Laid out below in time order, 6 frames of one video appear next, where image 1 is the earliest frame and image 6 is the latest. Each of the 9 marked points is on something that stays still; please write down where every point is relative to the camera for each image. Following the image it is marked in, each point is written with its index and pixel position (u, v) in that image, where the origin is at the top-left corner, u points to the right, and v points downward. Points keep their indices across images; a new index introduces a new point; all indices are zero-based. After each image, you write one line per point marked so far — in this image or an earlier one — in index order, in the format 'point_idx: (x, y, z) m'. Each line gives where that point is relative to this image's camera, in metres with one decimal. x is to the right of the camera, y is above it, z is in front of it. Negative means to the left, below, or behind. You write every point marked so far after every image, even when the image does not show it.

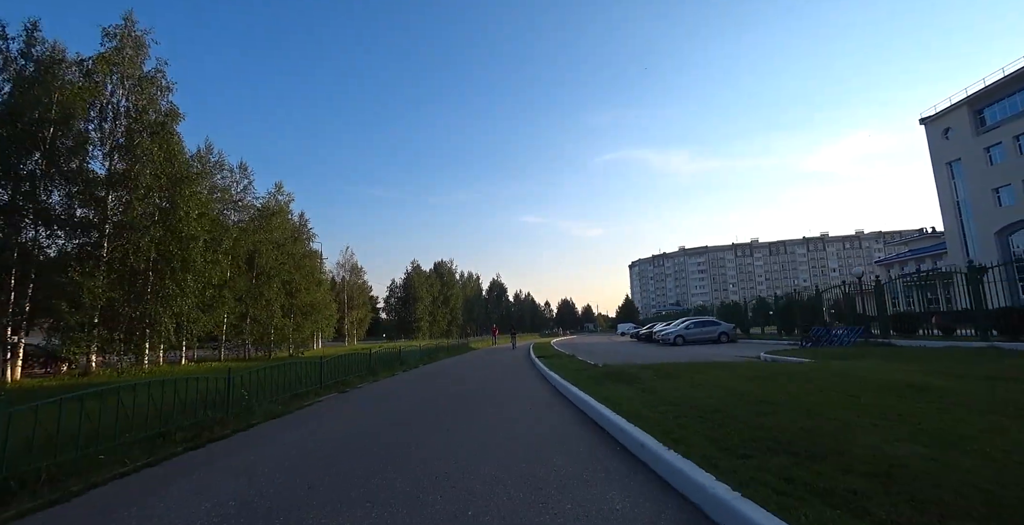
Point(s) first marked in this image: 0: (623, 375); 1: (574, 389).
0: (+2.5, -2.6, +11.5) m
1: (+1.6, -3.5, +13.7) m
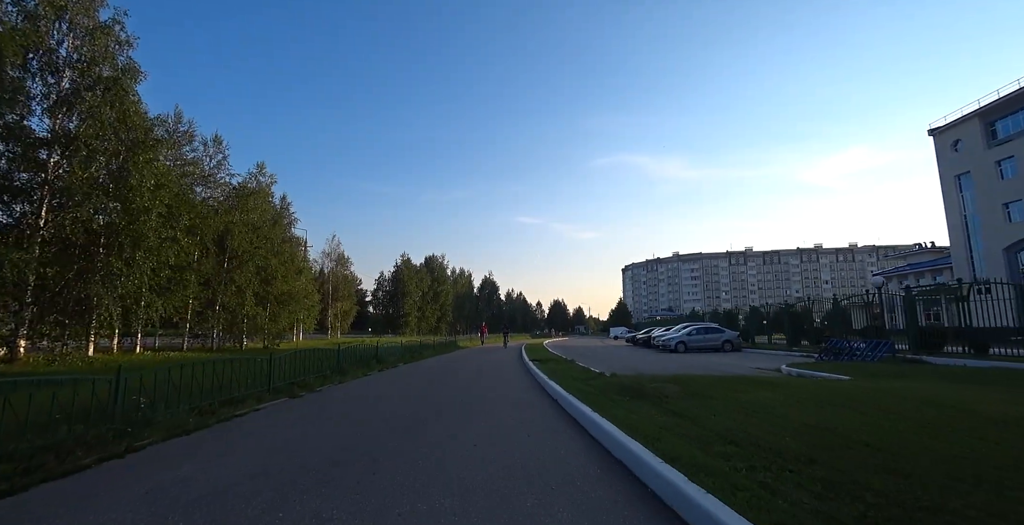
0: (+2.3, -2.4, +9.4) m
1: (+1.4, -3.2, +11.6) m
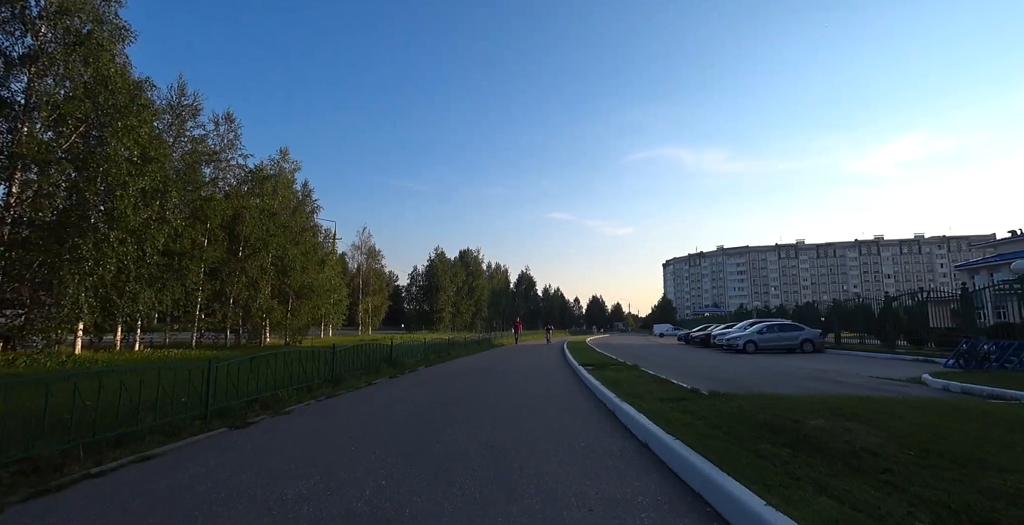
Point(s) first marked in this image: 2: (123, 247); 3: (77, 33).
0: (+3.0, -1.8, +5.7) m
1: (+2.2, -2.7, +8.0) m
2: (-12.2, +0.4, +15.6) m
3: (-13.6, +7.1, +15.3) m
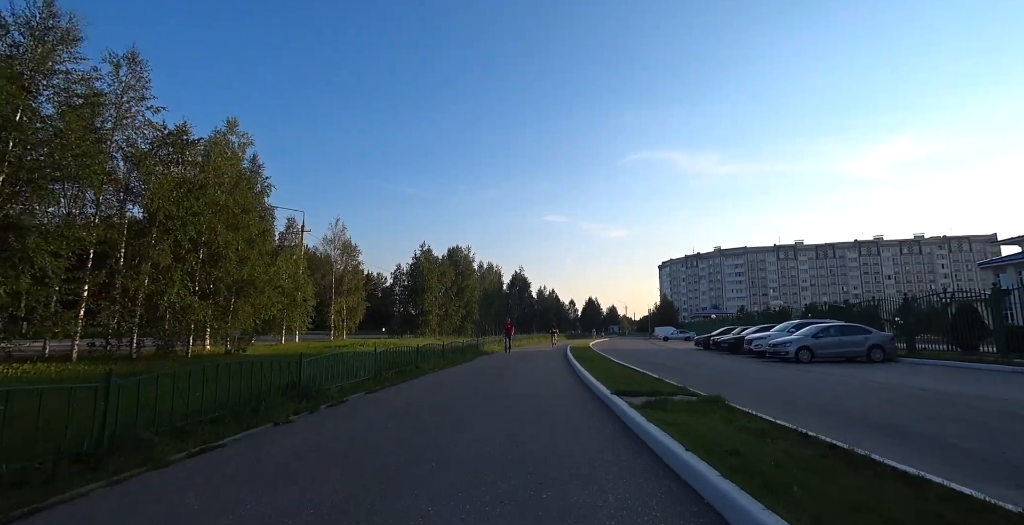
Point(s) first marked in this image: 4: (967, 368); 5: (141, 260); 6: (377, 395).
0: (+2.9, -1.1, 0.0) m
1: (+2.1, -2.0, +2.3) m
2: (-12.4, +1.0, +9.7) m
3: (-13.8, +7.8, +9.5) m
4: (+17.9, -4.0, +19.4) m
5: (-13.9, 0.0, +18.6) m
6: (-4.2, -4.0, +13.7) m
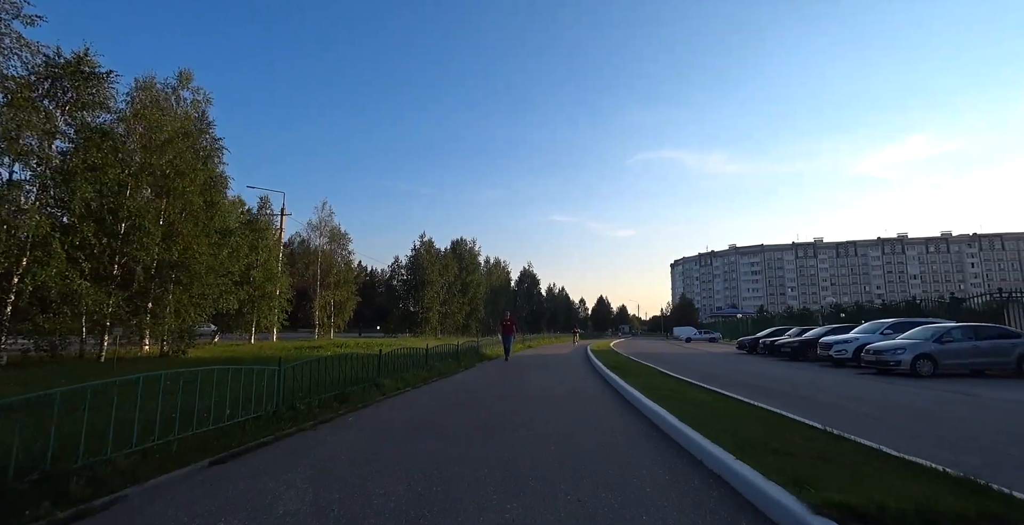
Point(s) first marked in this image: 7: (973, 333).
0: (+2.9, -0.4, -5.6) m
1: (+2.2, -1.2, -3.3) m
2: (-12.3, +1.9, +4.3) m
3: (-13.6, +8.6, +4.1) m
4: (+18.2, -3.3, +13.5) m
5: (-13.6, +0.9, +13.2) m
6: (-4.0, -3.2, +8.2) m
7: (+14.9, -2.2, +16.1) m
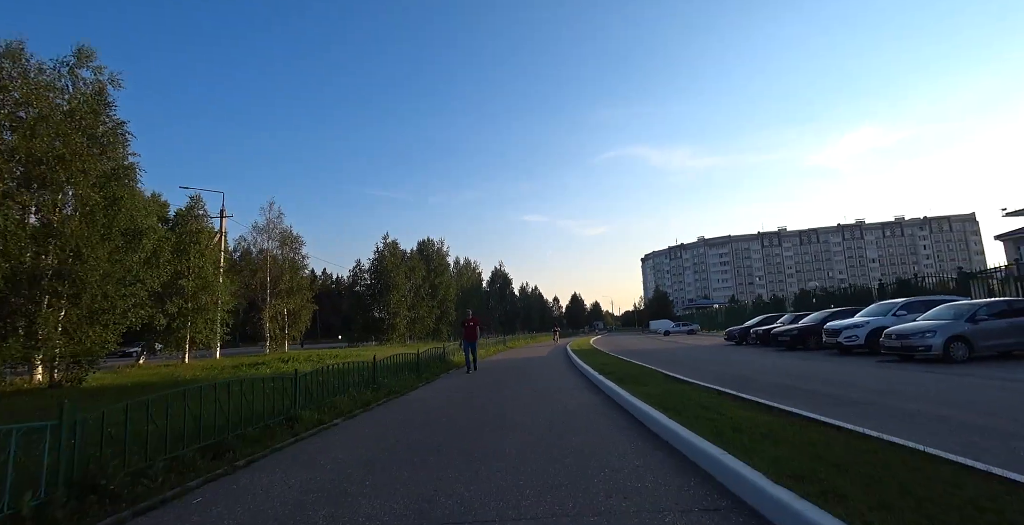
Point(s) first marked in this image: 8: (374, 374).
0: (+3.3, +0.2, -8.3) m
1: (+2.4, -0.7, -6.0) m
2: (-12.5, +1.7, +0.8) m
3: (-14.2, +8.4, +0.4) m
4: (+17.5, -2.2, +11.7) m
5: (-14.4, +0.7, +9.6) m
6: (-4.3, -3.0, +5.1) m
7: (+14.0, -1.3, +14.1) m
8: (-4.9, -3.5, +14.0) m
